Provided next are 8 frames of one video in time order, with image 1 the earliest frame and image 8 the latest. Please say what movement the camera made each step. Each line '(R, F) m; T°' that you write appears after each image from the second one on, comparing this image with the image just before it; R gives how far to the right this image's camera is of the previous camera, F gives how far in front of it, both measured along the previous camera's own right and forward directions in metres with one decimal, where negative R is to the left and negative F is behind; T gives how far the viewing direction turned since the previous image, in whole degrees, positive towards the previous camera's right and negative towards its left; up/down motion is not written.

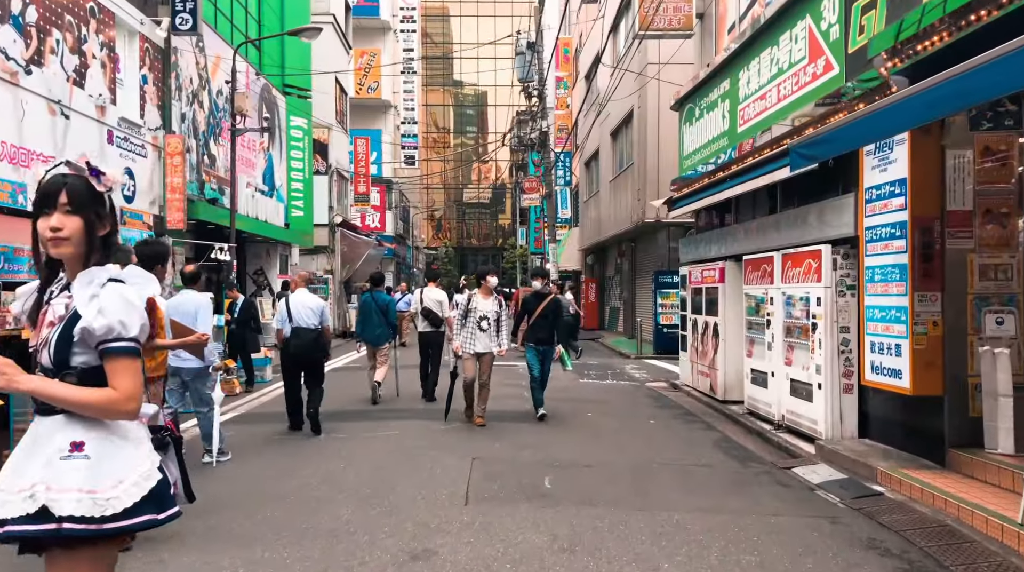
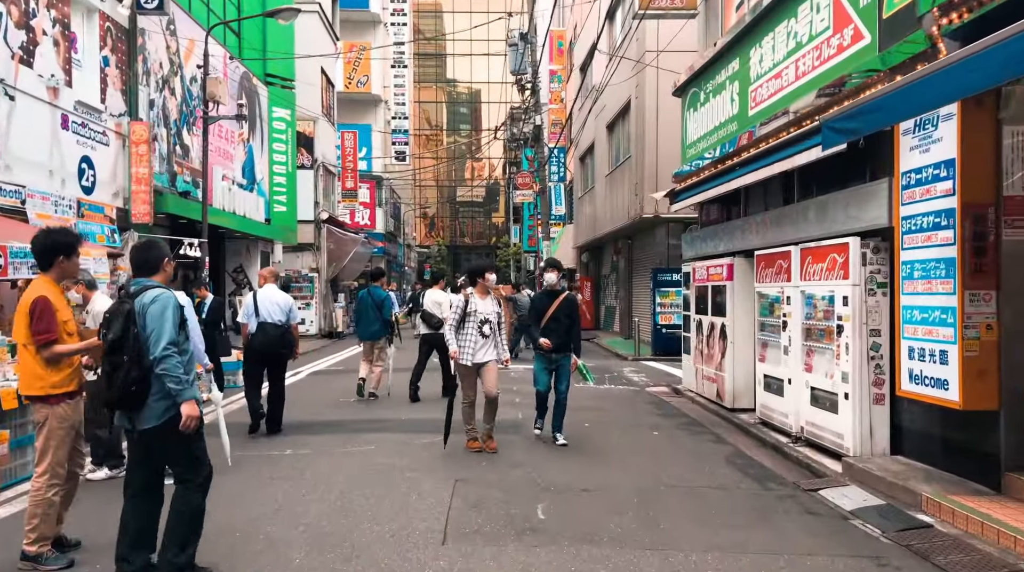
(0.0, +1.0) m; 0°
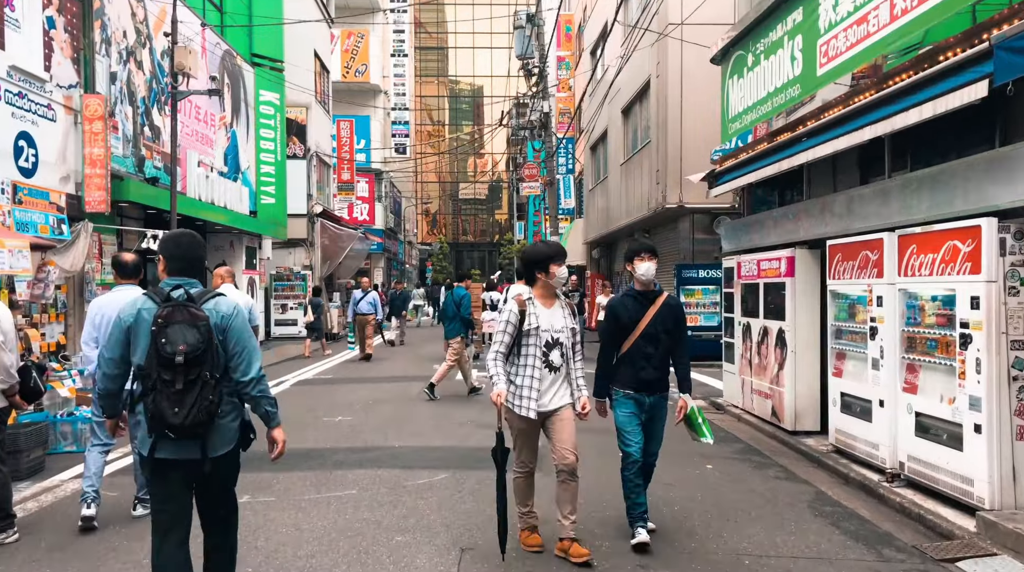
(-0.1, +1.8) m; 0°
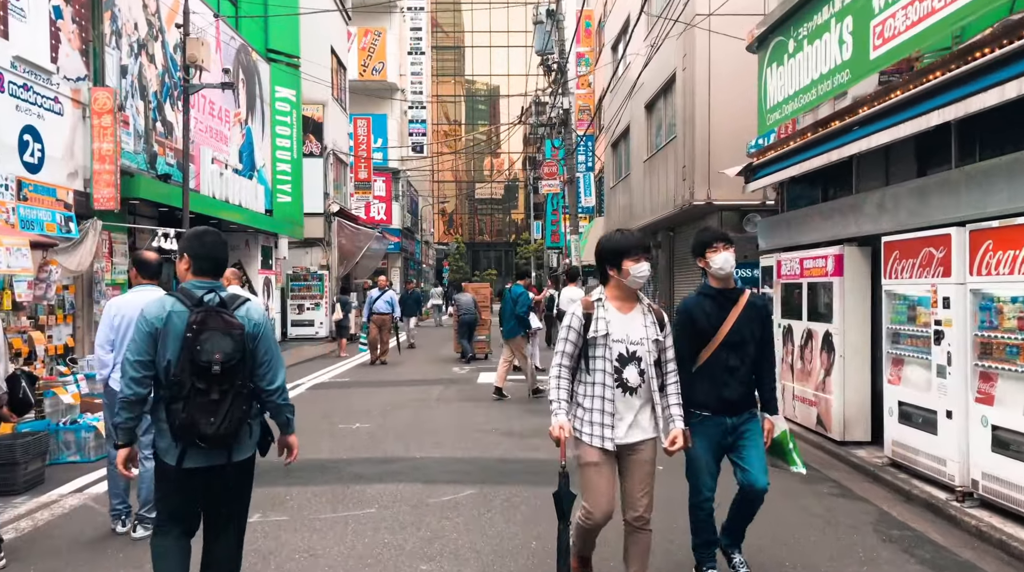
(-0.1, +0.5) m; -1°
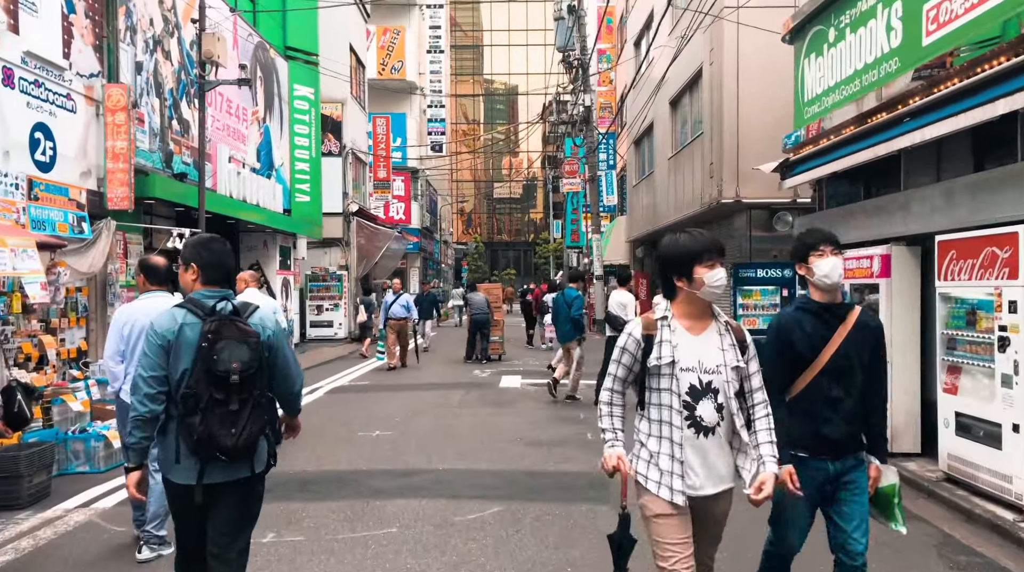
(-0.1, +0.4) m; -1°
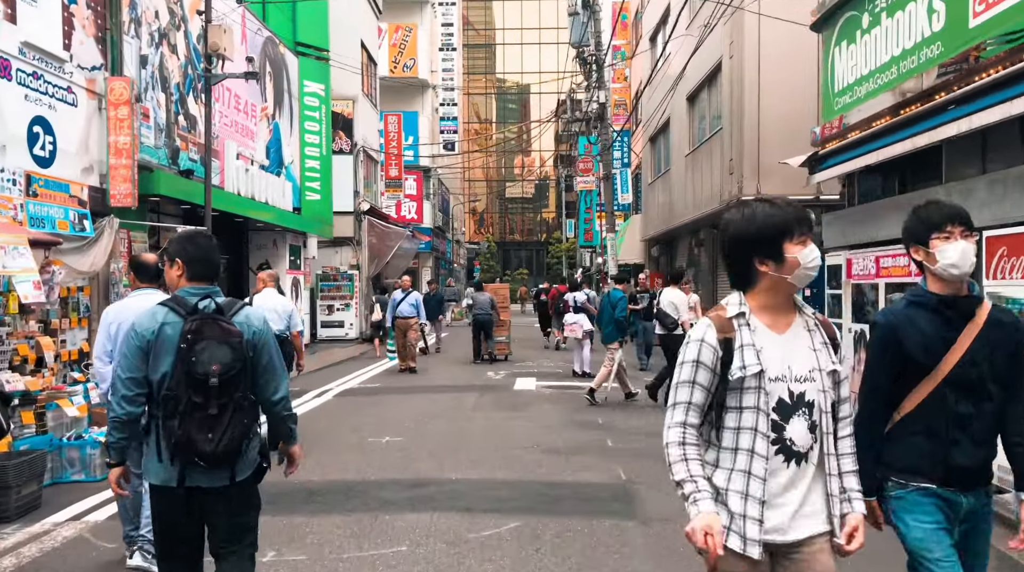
(0.0, +0.4) m; -1°
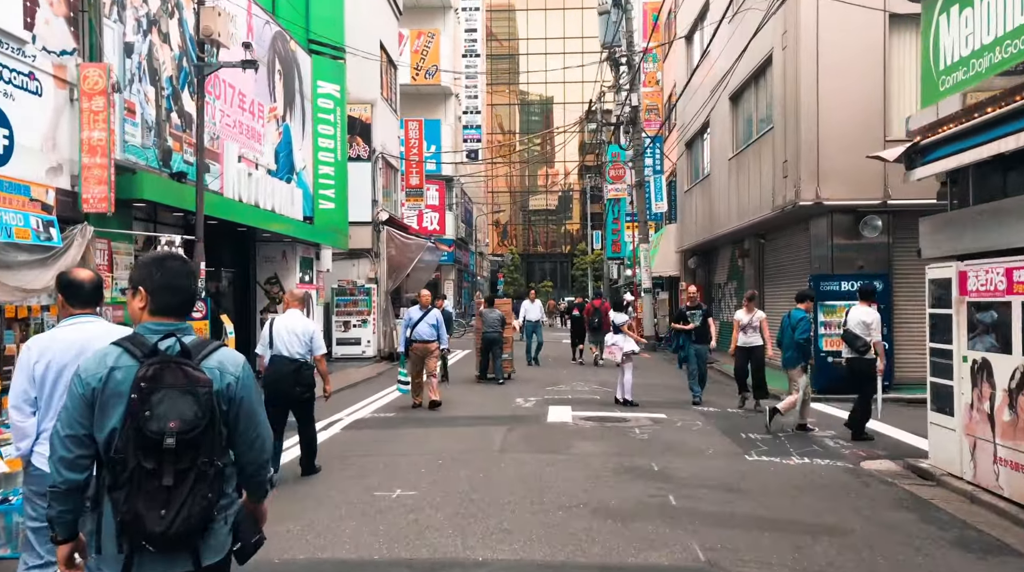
(-0.1, +1.6) m; -2°
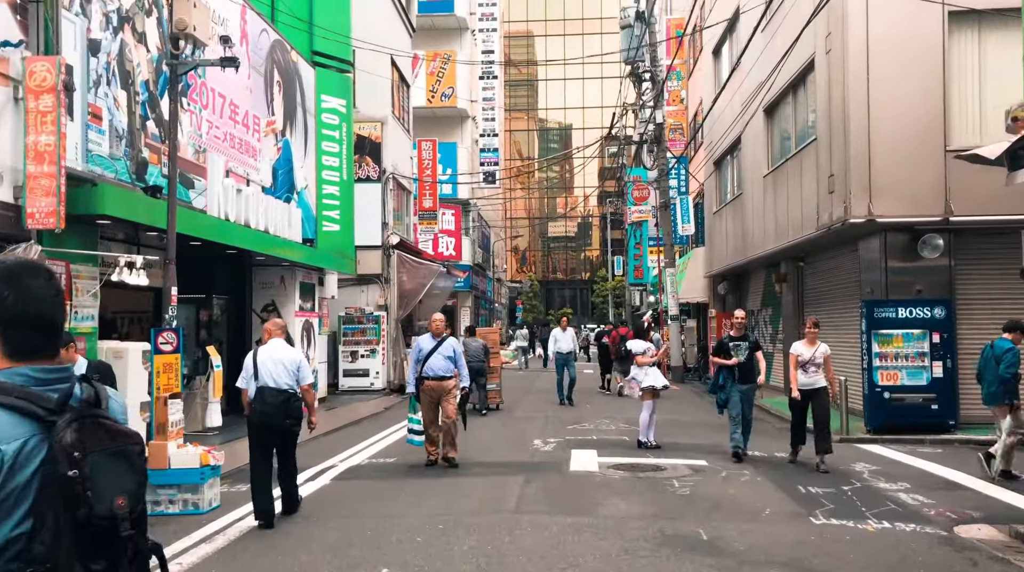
(0.0, +1.4) m; -1°
